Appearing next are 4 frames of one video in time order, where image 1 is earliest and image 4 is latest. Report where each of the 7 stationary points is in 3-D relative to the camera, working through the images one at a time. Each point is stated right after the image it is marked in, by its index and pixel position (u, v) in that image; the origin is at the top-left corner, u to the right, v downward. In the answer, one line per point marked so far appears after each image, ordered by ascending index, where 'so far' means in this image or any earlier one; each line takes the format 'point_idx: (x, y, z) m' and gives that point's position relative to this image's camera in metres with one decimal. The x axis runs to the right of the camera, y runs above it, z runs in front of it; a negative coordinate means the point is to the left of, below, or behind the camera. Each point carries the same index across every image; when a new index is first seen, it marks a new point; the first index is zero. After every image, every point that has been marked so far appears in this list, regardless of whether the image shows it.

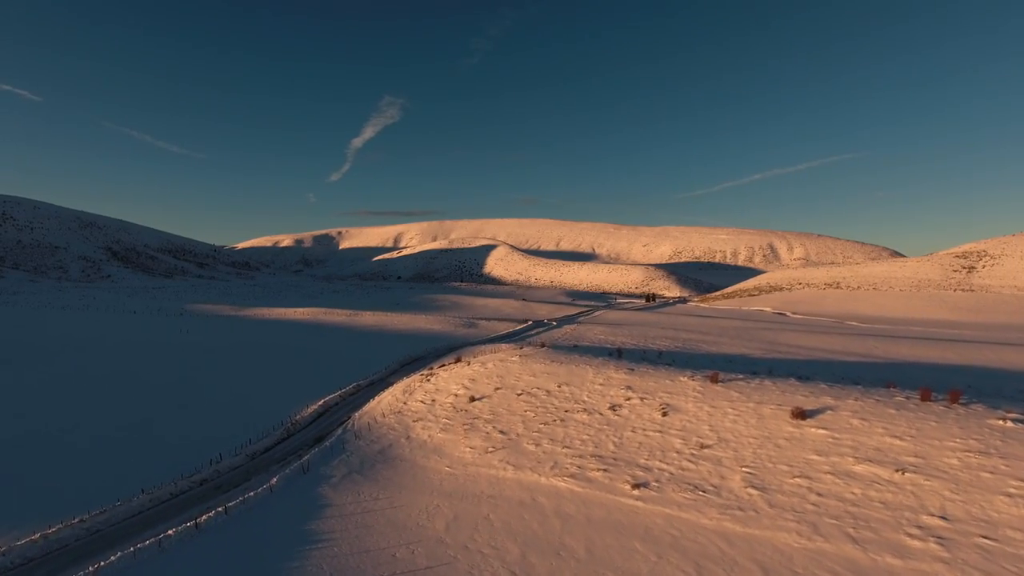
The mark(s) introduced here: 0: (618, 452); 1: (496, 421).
0: (+1.8, -2.9, +8.0) m
1: (-0.3, -2.8, +9.6) m
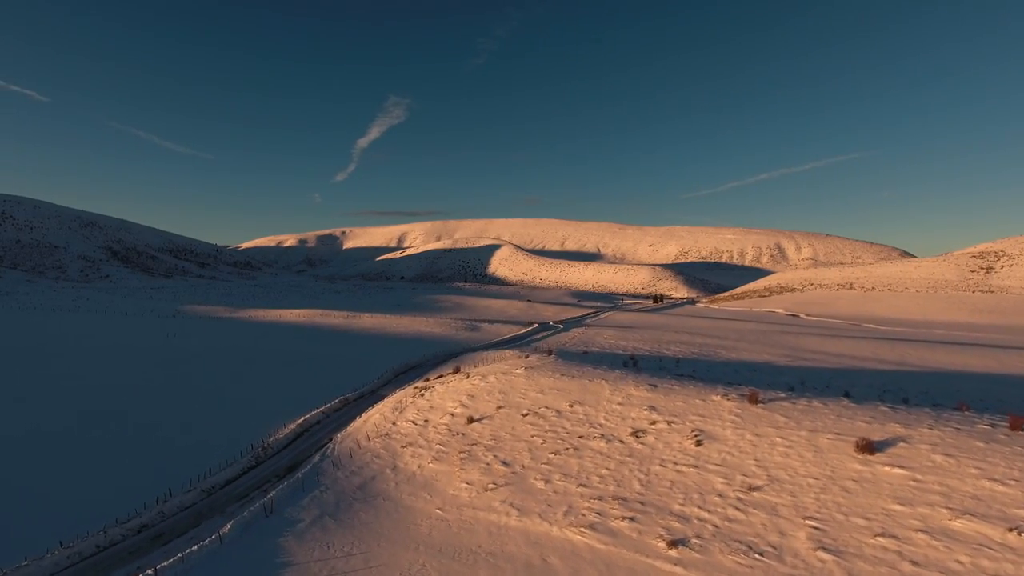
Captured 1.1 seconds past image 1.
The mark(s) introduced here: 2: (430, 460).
0: (+1.9, -2.9, +6.6) m
1: (-0.2, -2.8, +8.1) m
2: (-1.4, -3.0, +8.1) m
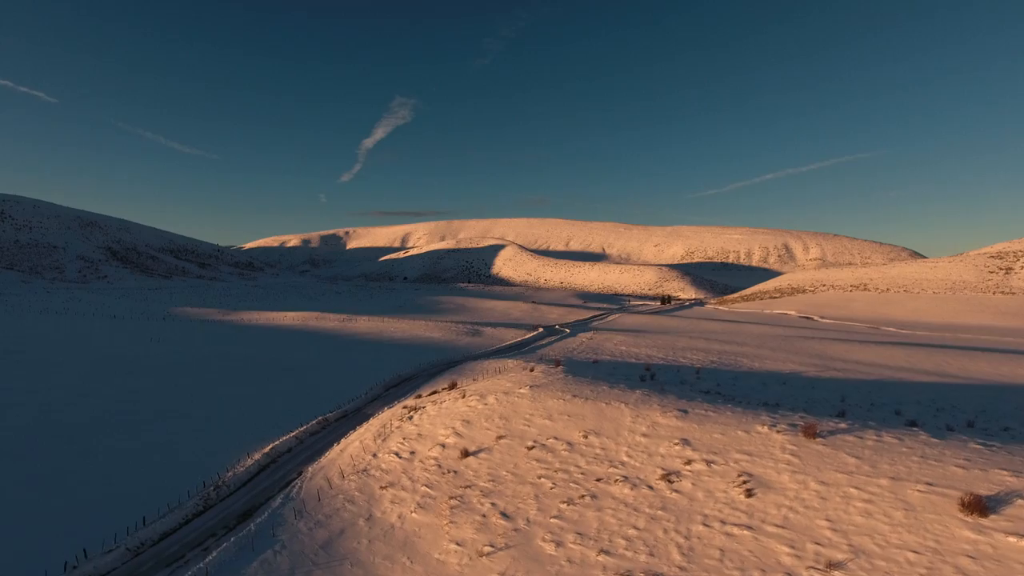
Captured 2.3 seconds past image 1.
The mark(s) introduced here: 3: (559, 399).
0: (+1.9, -3.1, +5.0) m
1: (-0.2, -3.0, +6.6) m
2: (-1.4, -3.2, +6.6) m
3: (+0.9, -2.2, +8.9) m
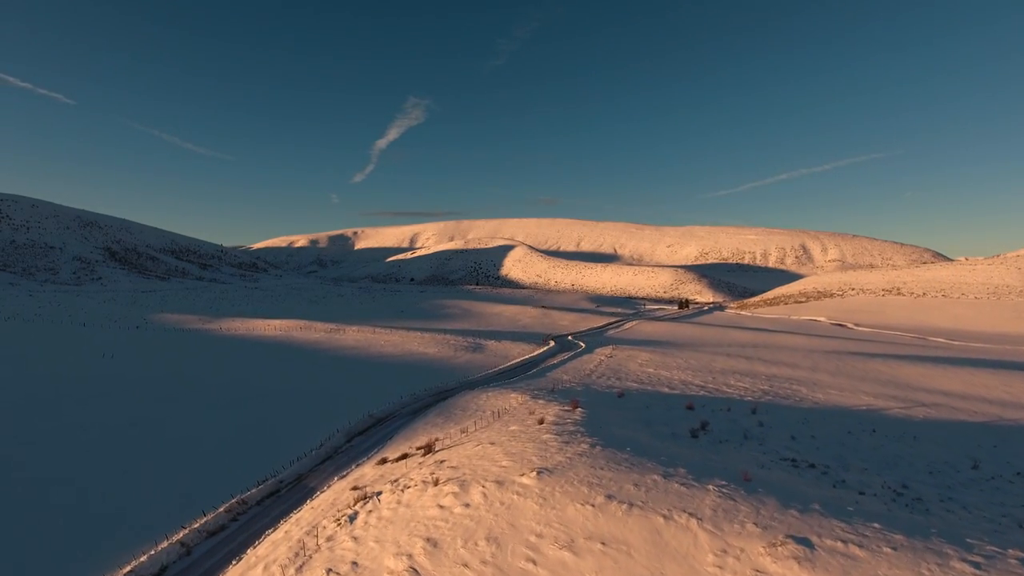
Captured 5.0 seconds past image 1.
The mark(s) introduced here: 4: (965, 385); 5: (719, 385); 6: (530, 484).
0: (+1.8, -3.5, +1.6) m
1: (-0.3, -3.4, +3.2) m
2: (-1.5, -3.6, +3.2) m
3: (+0.9, -2.6, +5.5) m
4: (+16.7, -3.5, +16.9) m
5: (+7.1, -3.3, +15.8) m
6: (+0.2, -2.5, +6.0) m
